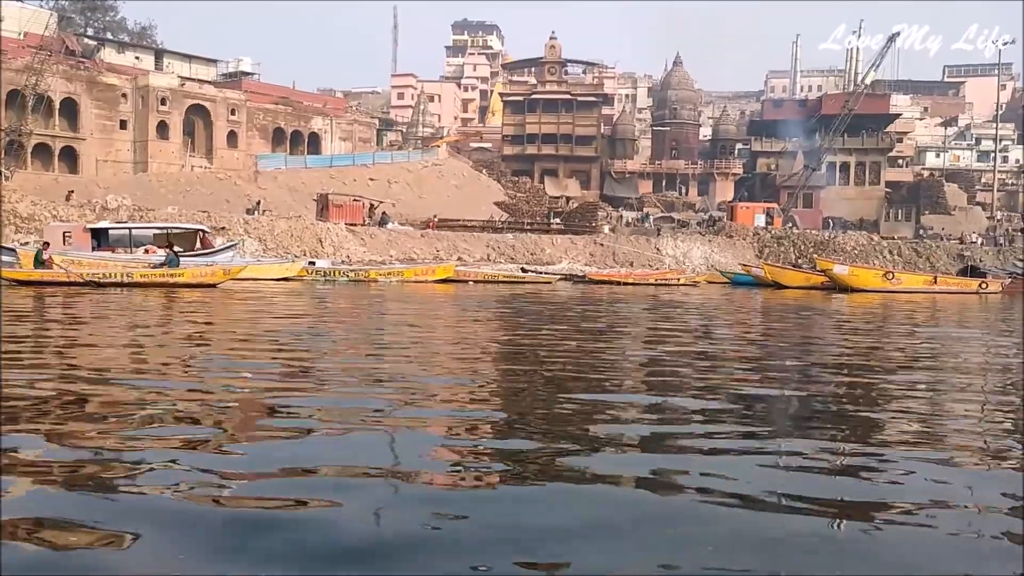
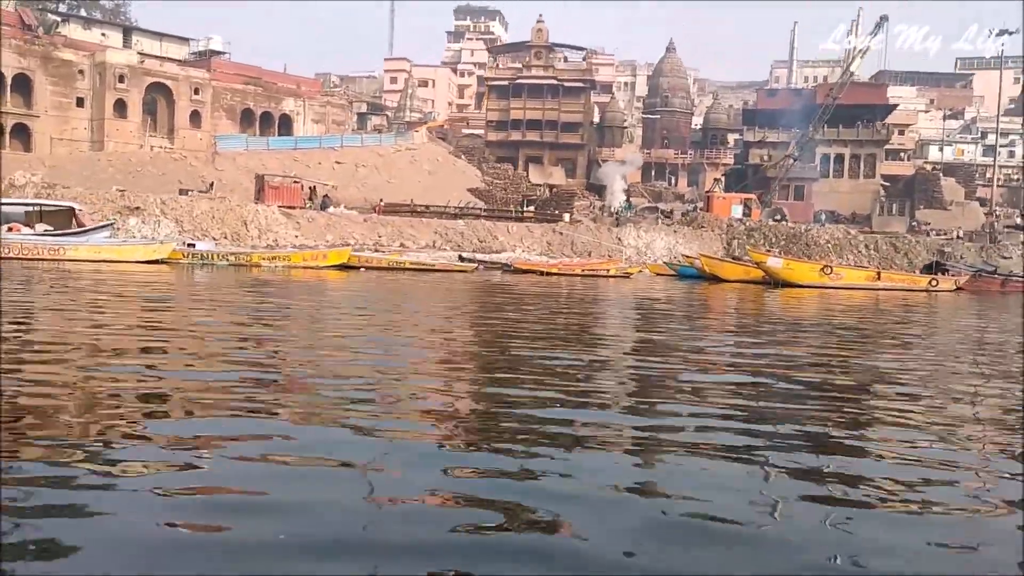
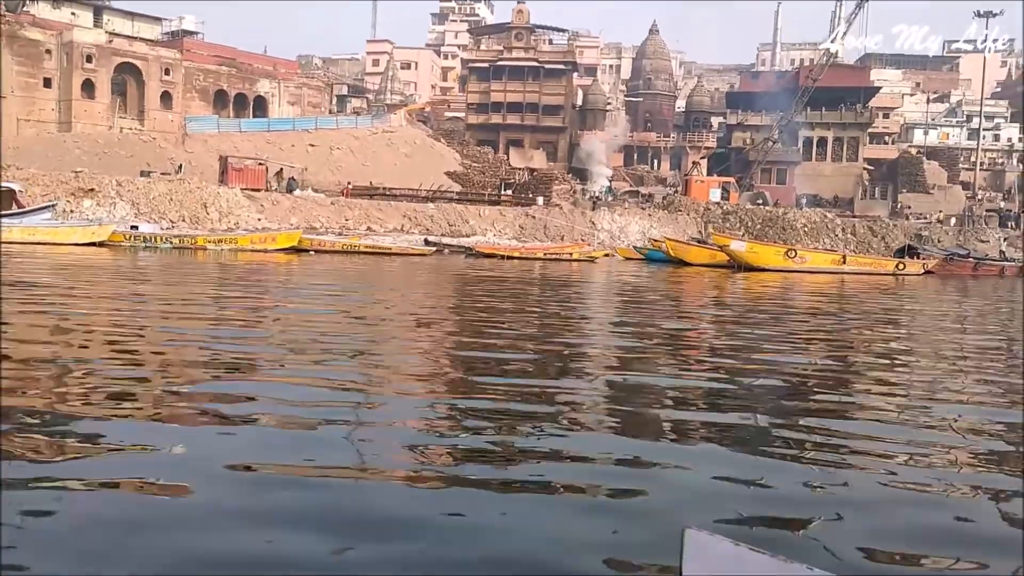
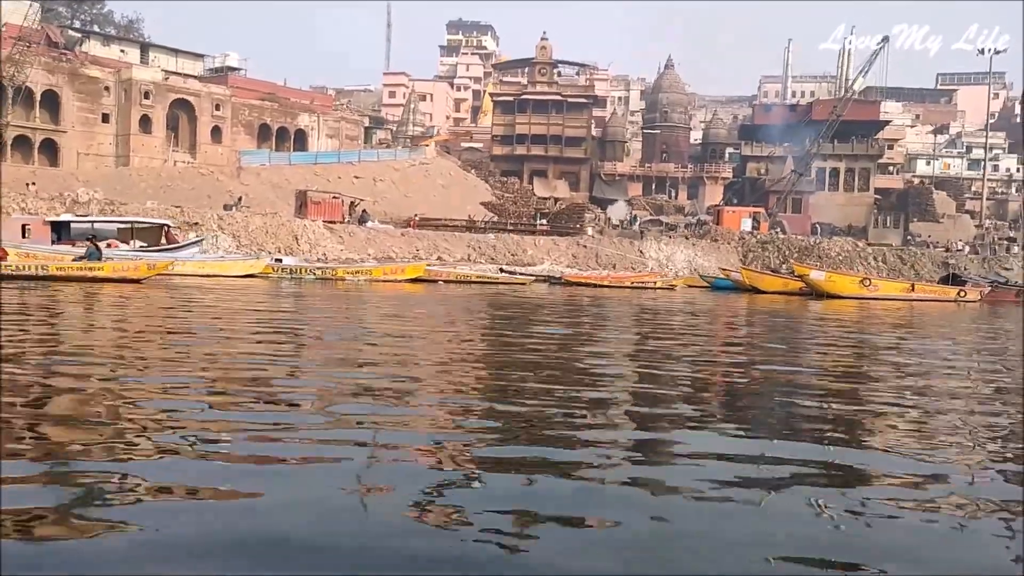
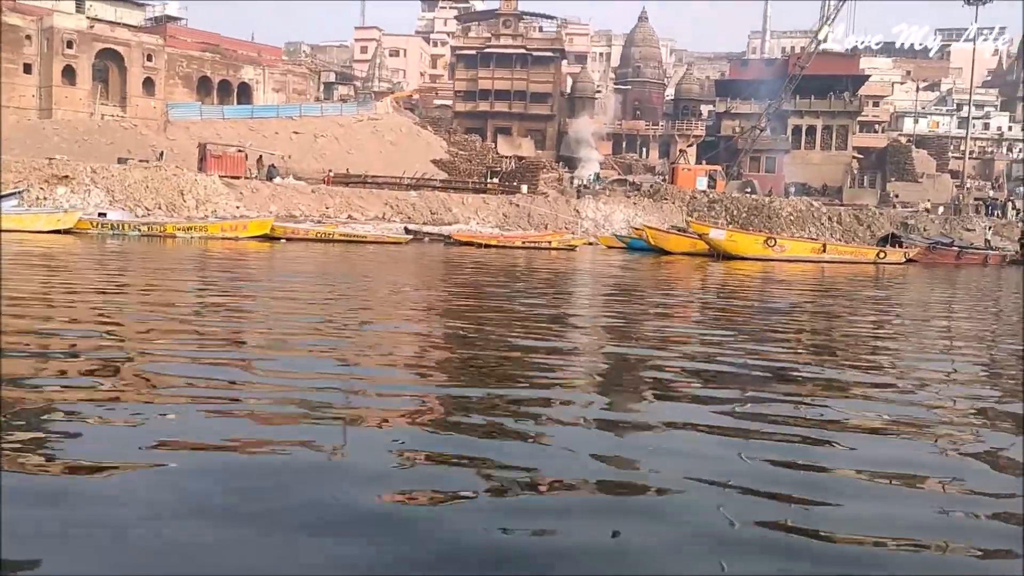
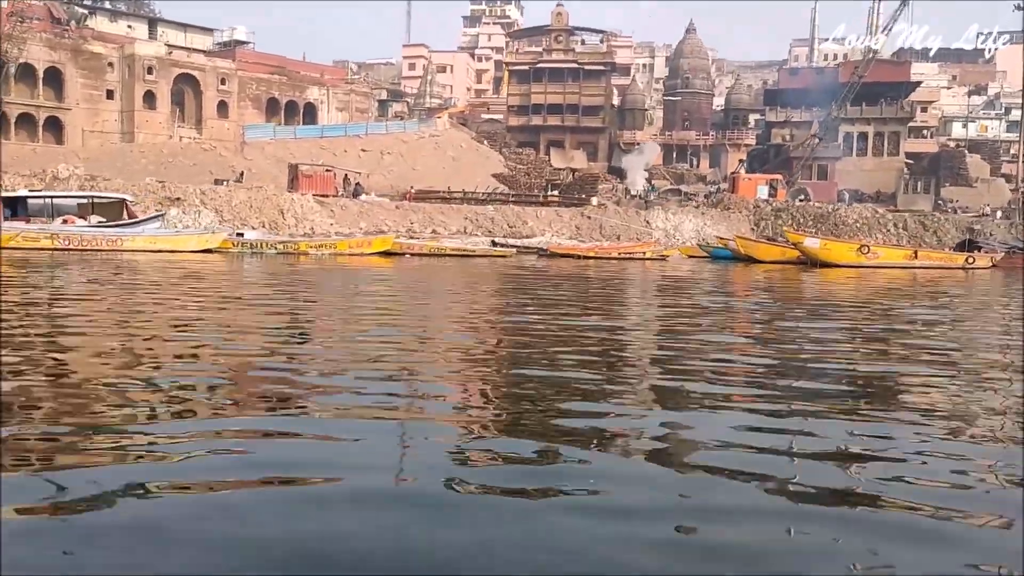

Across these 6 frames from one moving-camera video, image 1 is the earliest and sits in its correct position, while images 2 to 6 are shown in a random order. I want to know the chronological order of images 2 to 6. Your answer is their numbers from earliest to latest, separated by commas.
4, 6, 2, 3, 5
